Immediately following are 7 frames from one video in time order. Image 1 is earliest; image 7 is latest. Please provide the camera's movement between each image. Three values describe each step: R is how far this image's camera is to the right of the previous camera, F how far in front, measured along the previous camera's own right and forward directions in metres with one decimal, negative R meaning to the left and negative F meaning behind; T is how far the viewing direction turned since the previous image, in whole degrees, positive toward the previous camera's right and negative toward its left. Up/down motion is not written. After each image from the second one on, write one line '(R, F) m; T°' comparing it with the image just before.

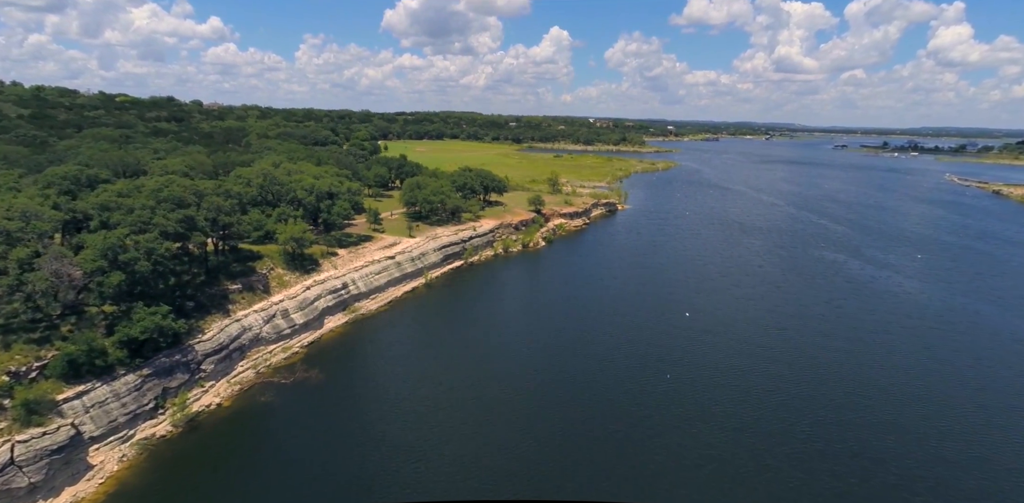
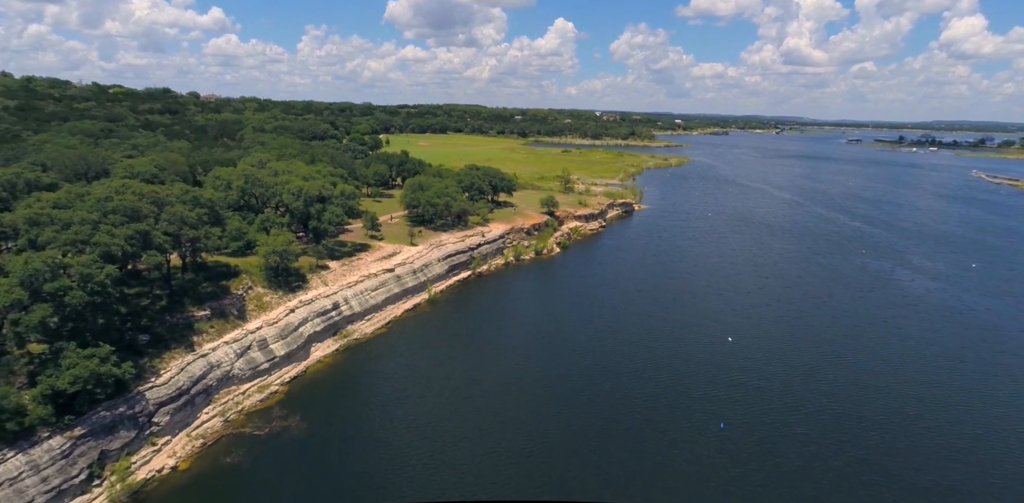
(-0.8, +5.1) m; 0°
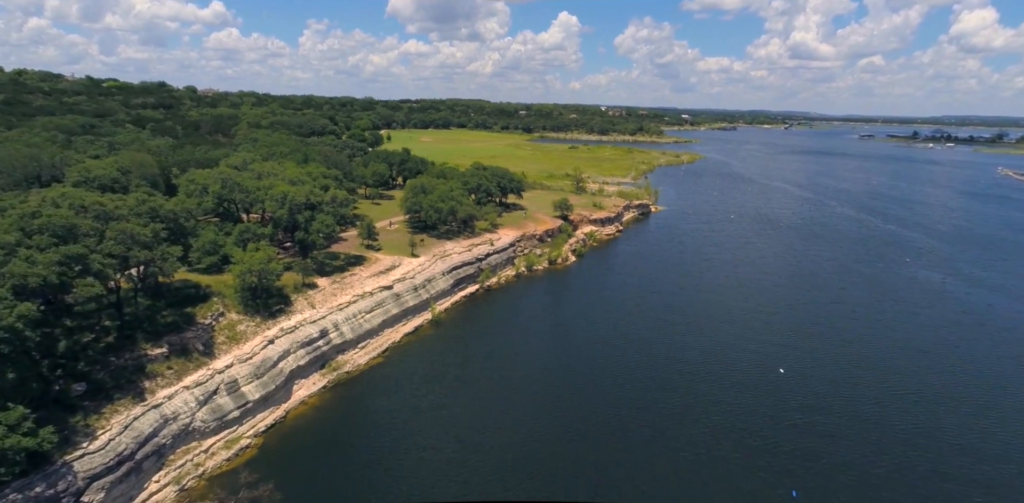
(-0.8, +4.7) m; 0°
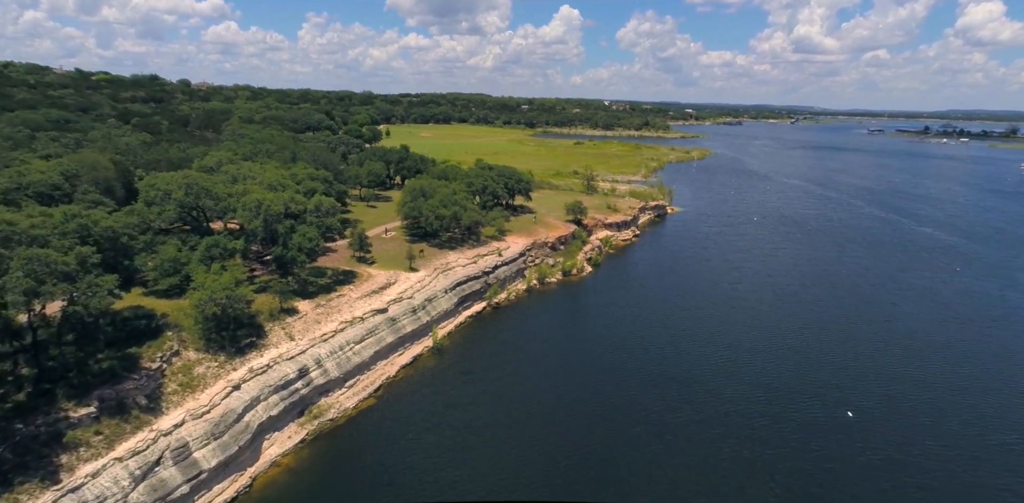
(-0.7, +4.8) m; 0°
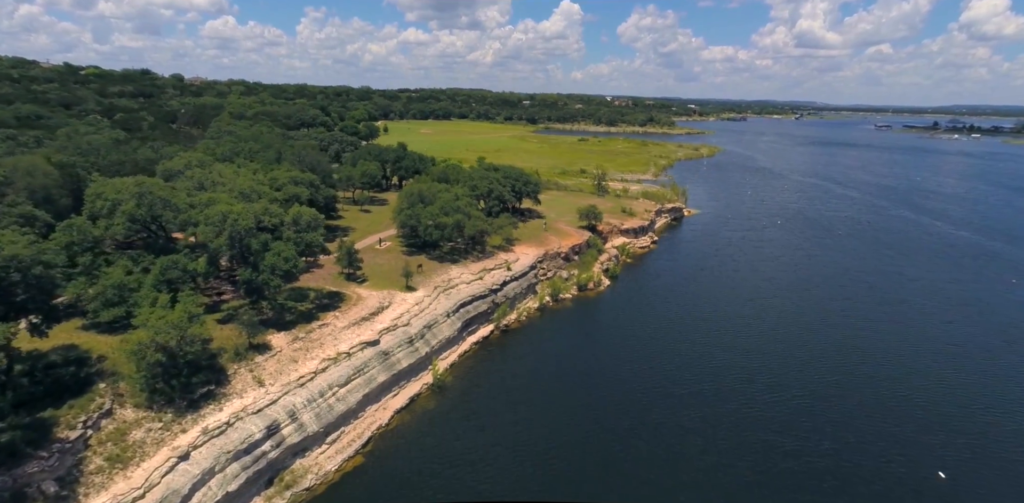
(-0.7, +4.5) m; 0°
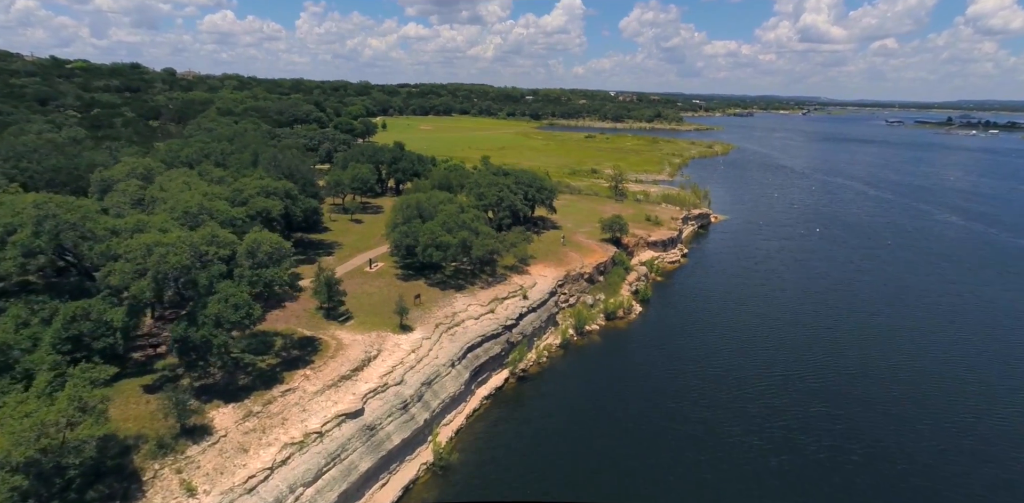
(-0.9, +6.0) m; 0°
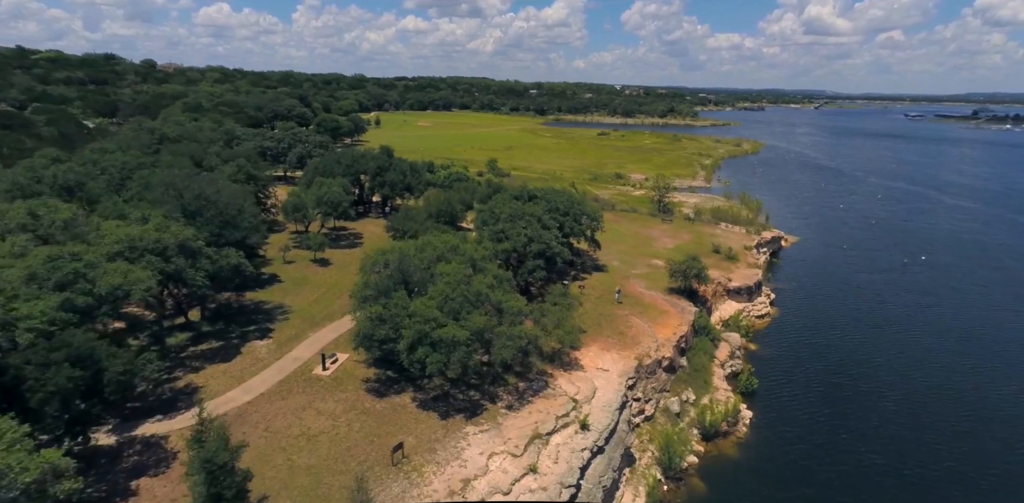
(-1.6, +12.0) m; 0°
